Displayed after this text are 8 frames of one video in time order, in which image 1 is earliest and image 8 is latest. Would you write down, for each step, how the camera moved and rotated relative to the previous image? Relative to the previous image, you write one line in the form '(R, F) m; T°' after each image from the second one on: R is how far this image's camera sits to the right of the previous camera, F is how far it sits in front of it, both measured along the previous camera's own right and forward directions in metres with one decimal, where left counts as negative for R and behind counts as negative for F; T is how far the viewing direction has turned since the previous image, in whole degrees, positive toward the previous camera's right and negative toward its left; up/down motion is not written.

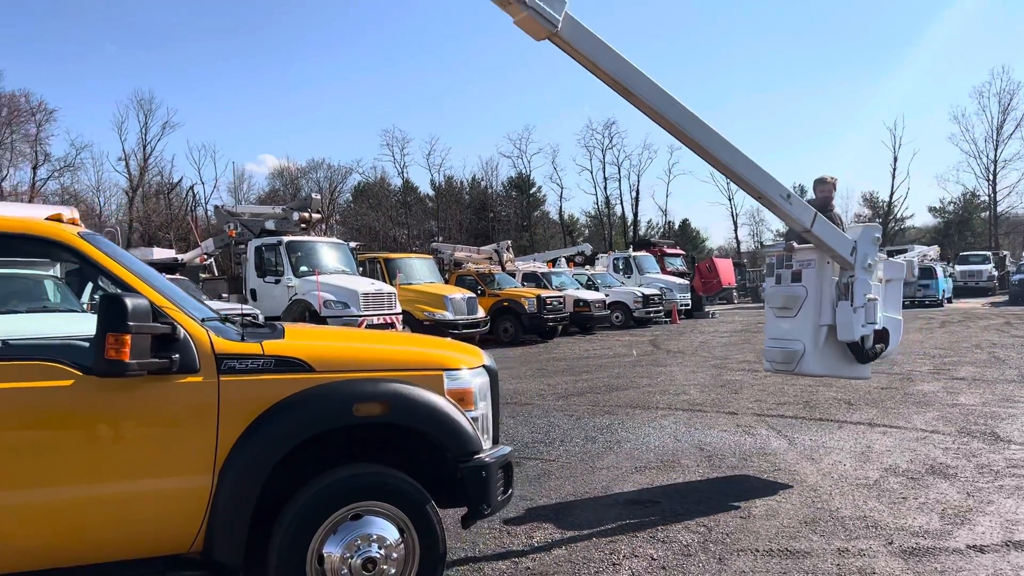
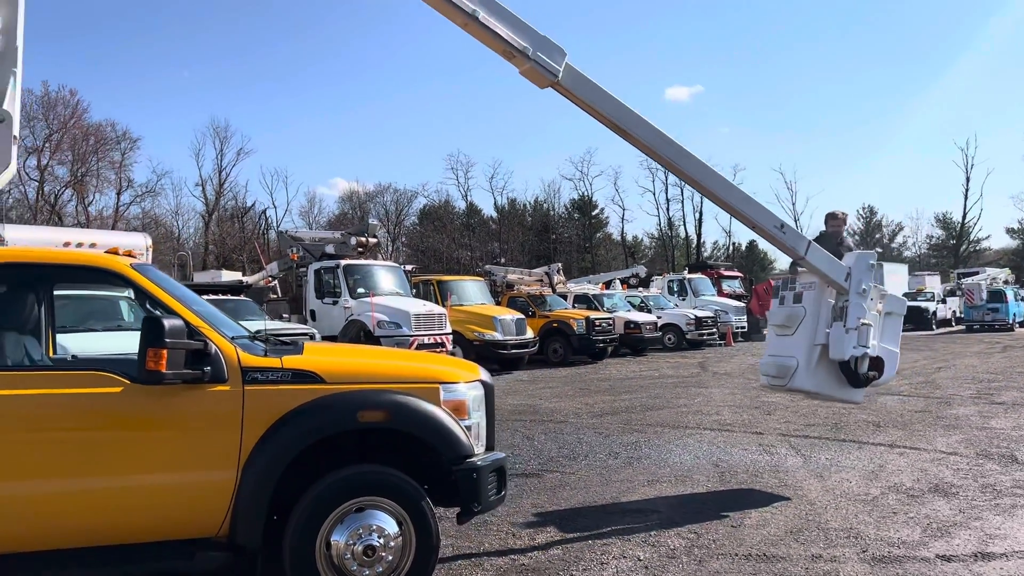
(+0.5, -0.5) m; -5°
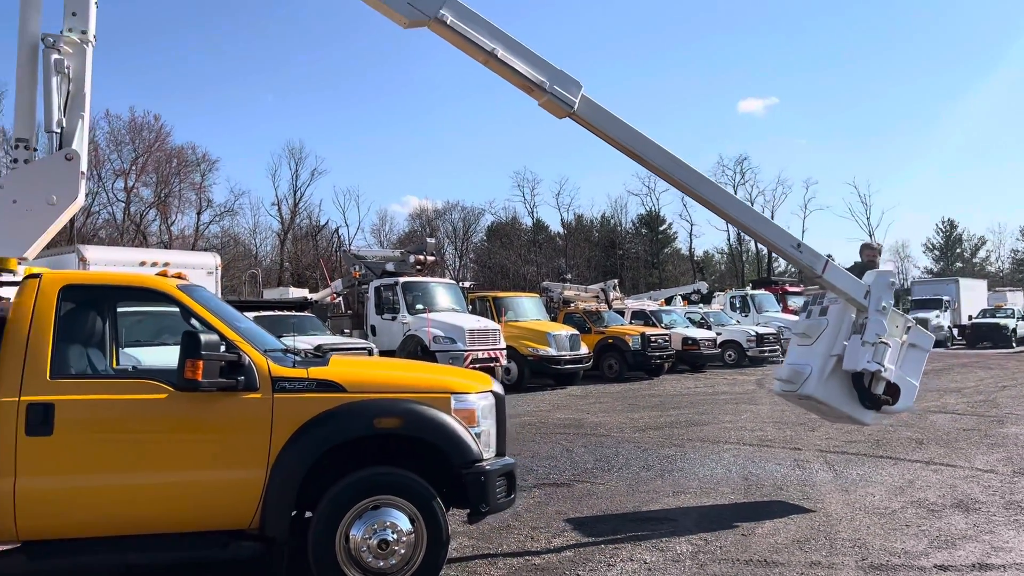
(+0.4, -0.4) m; -5°
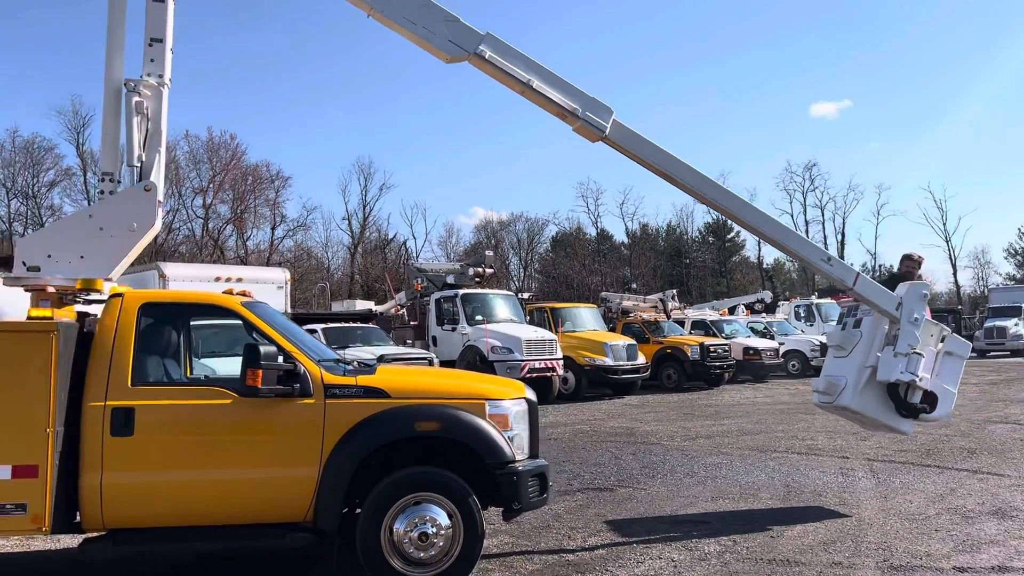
(+0.3, -0.4) m; -5°
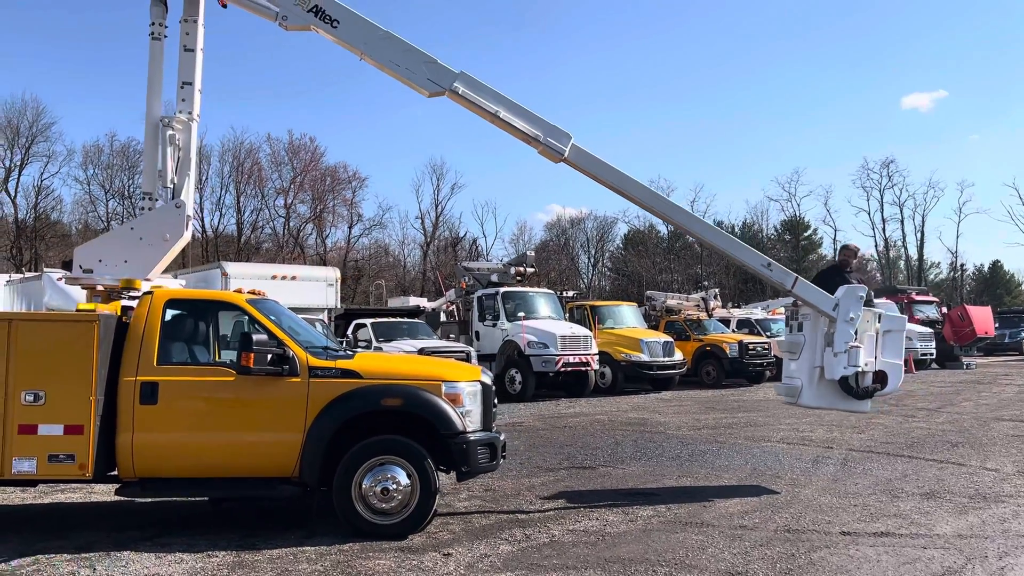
(+1.0, -0.9) m; -6°
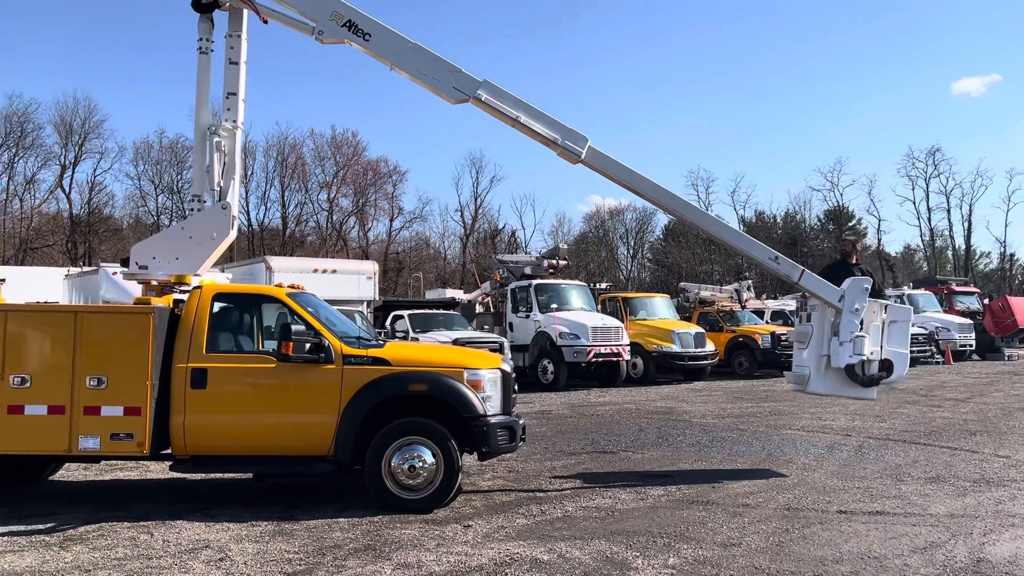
(+0.2, -0.4) m; -3°
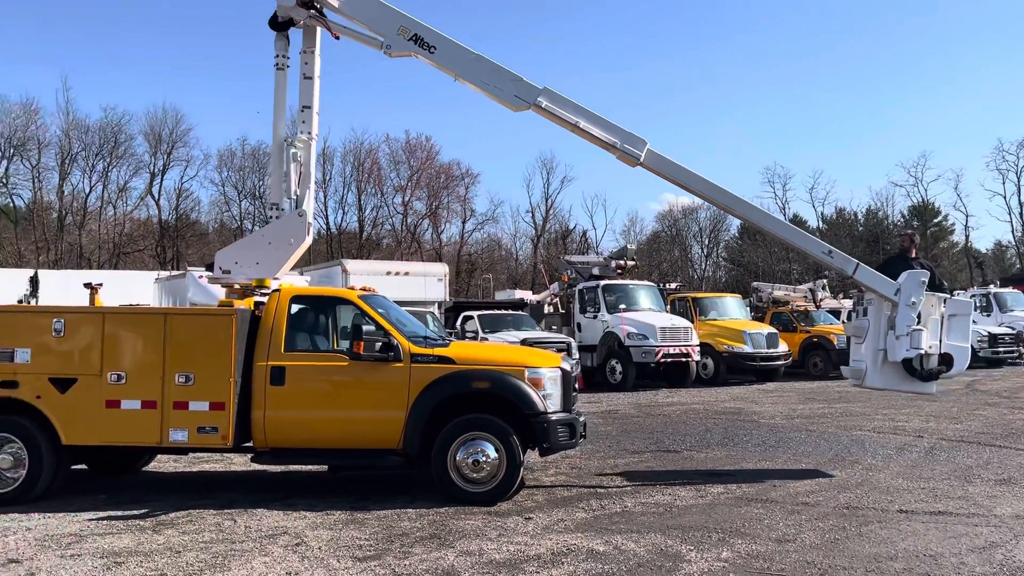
(+0.1, -0.2) m; -6°
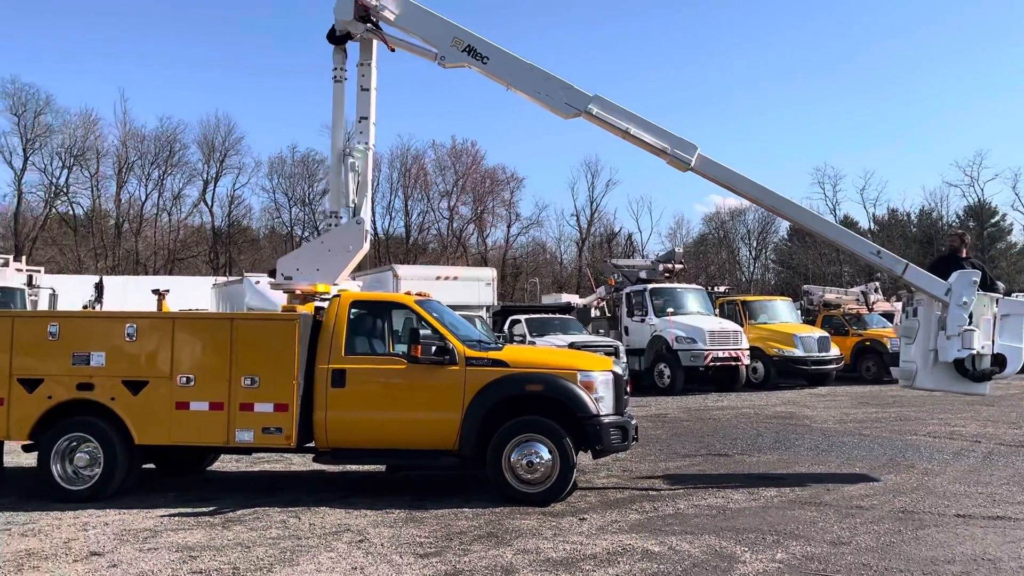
(-0.1, -0.2) m; -3°
